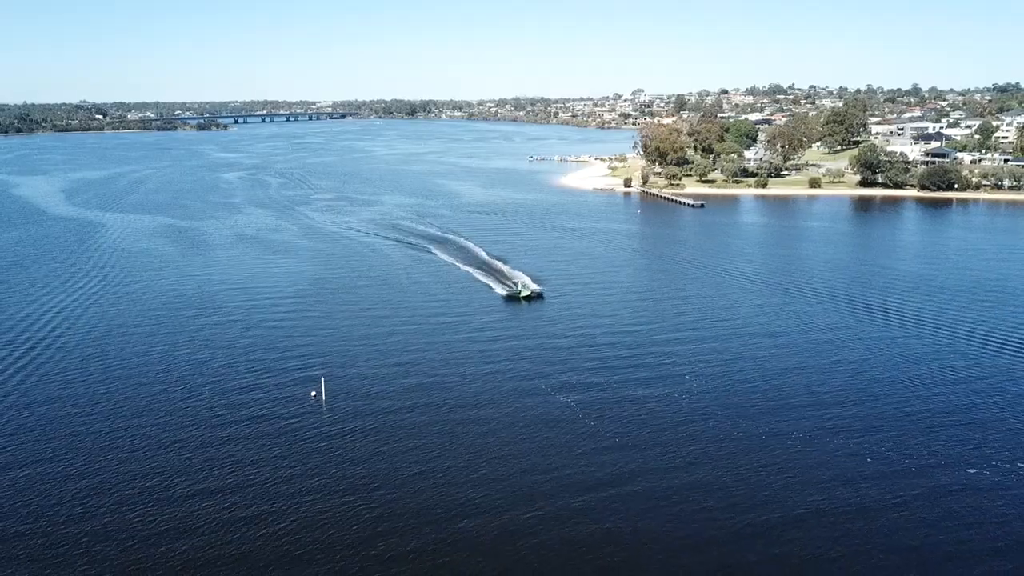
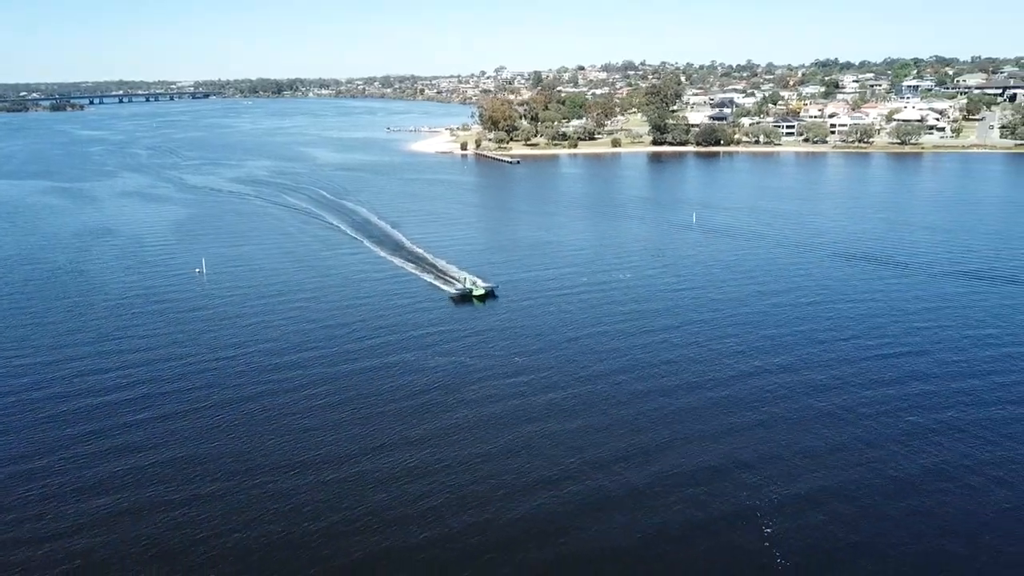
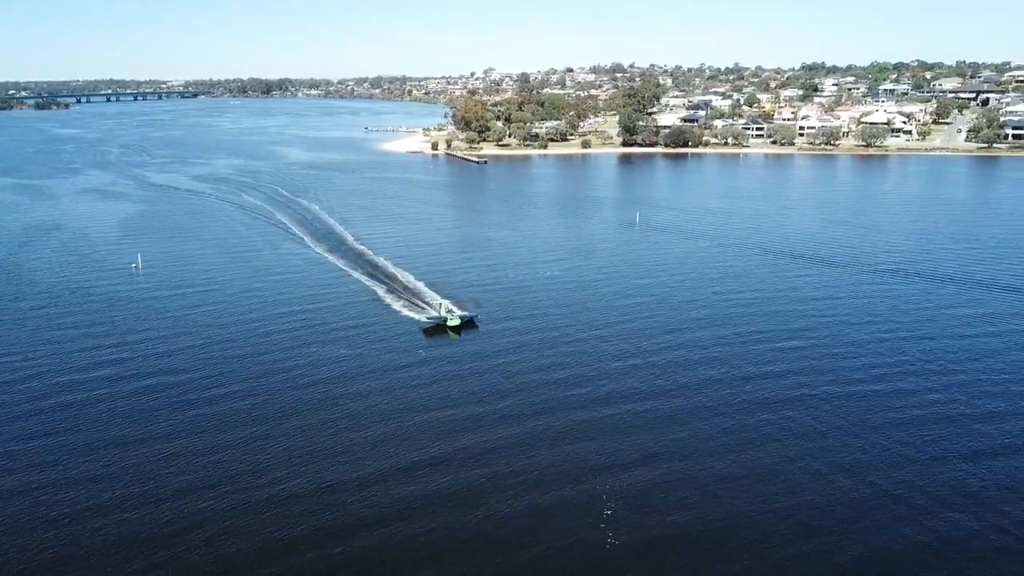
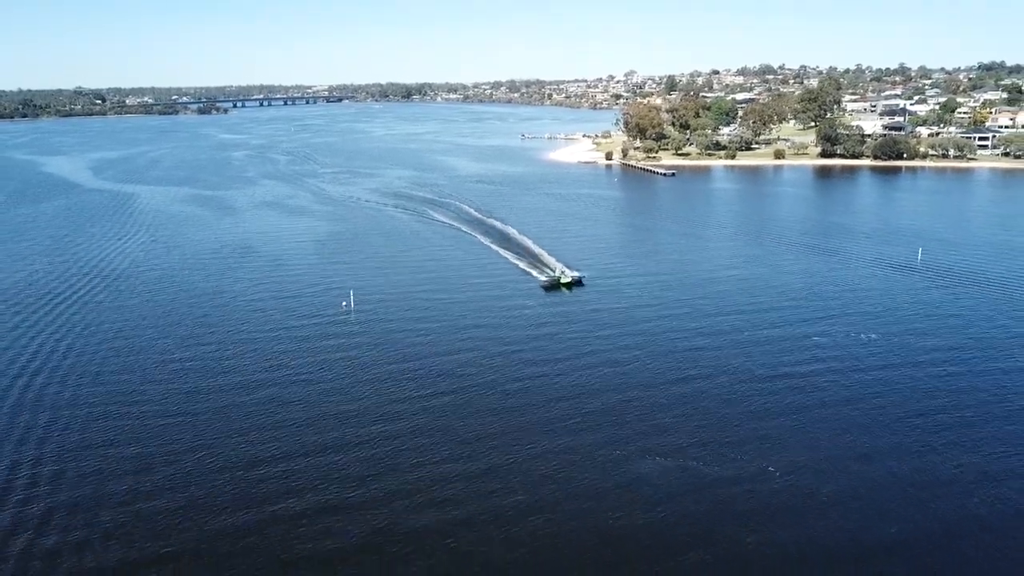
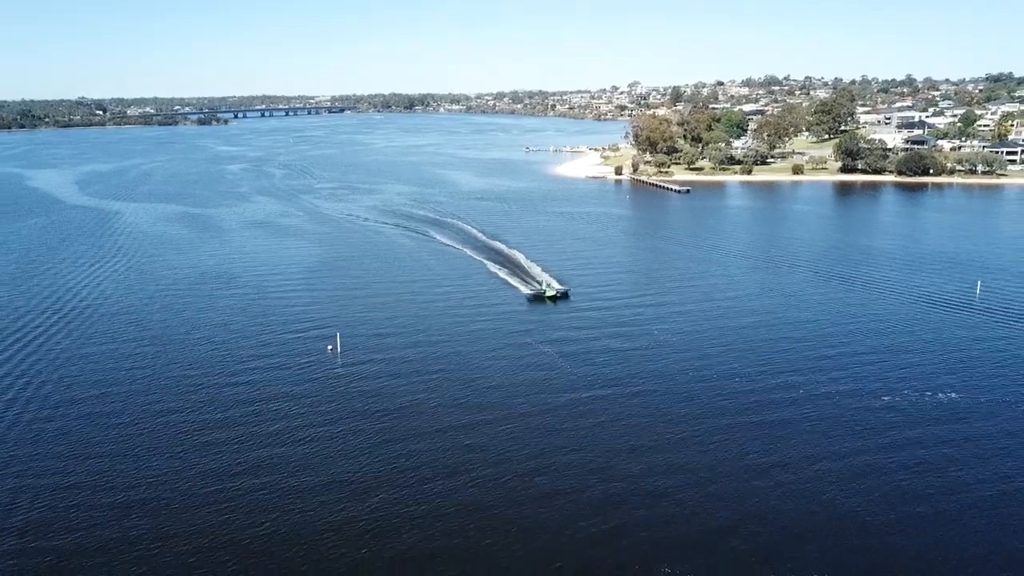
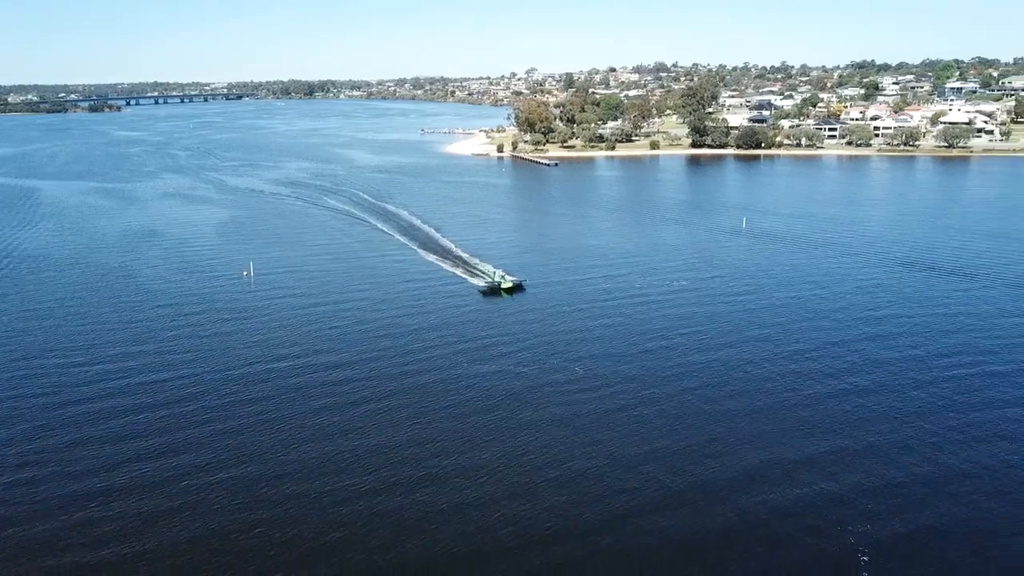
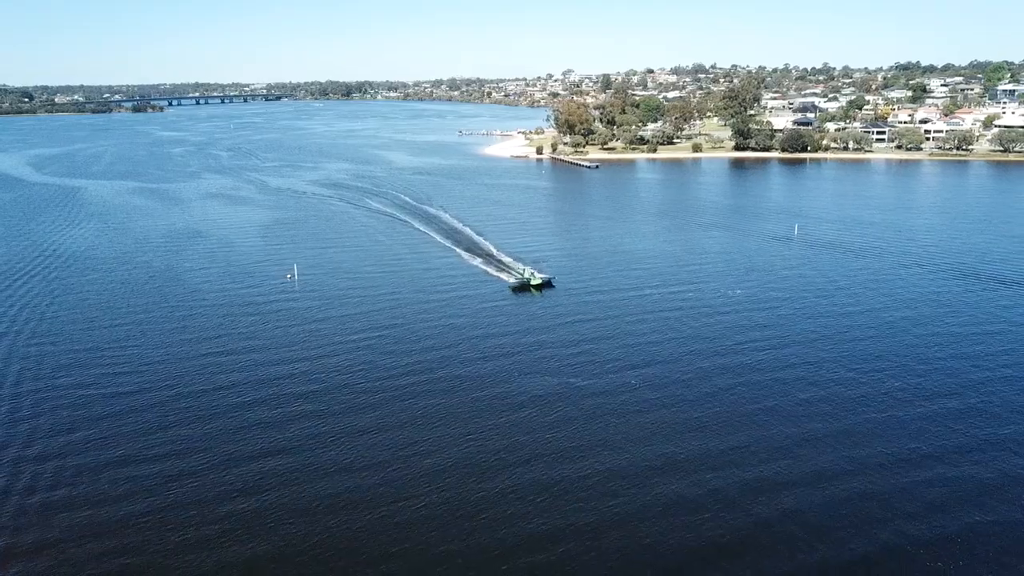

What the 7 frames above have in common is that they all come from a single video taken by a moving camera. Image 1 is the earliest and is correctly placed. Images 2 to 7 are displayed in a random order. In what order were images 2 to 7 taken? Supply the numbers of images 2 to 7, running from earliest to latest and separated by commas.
5, 4, 7, 6, 2, 3
